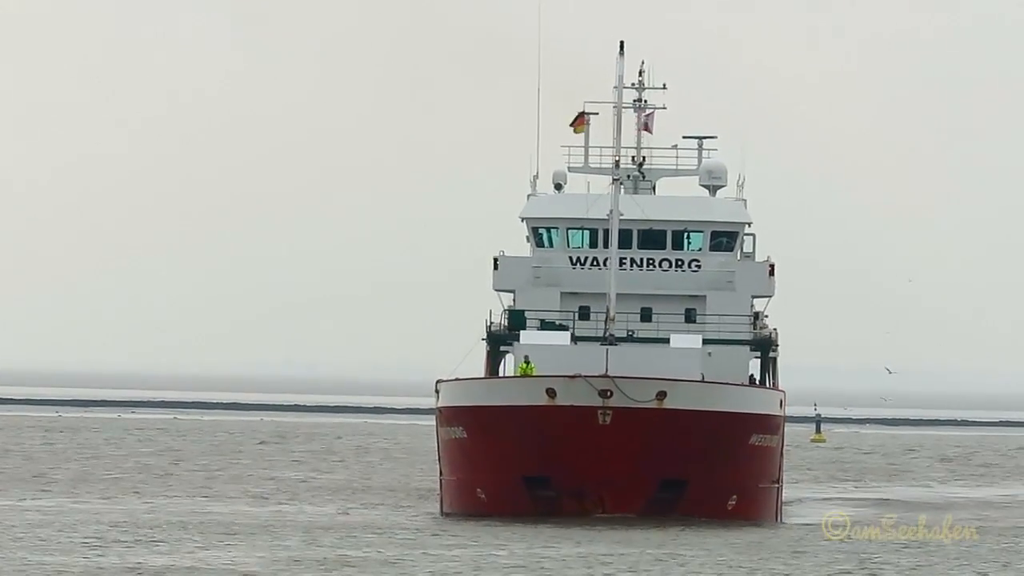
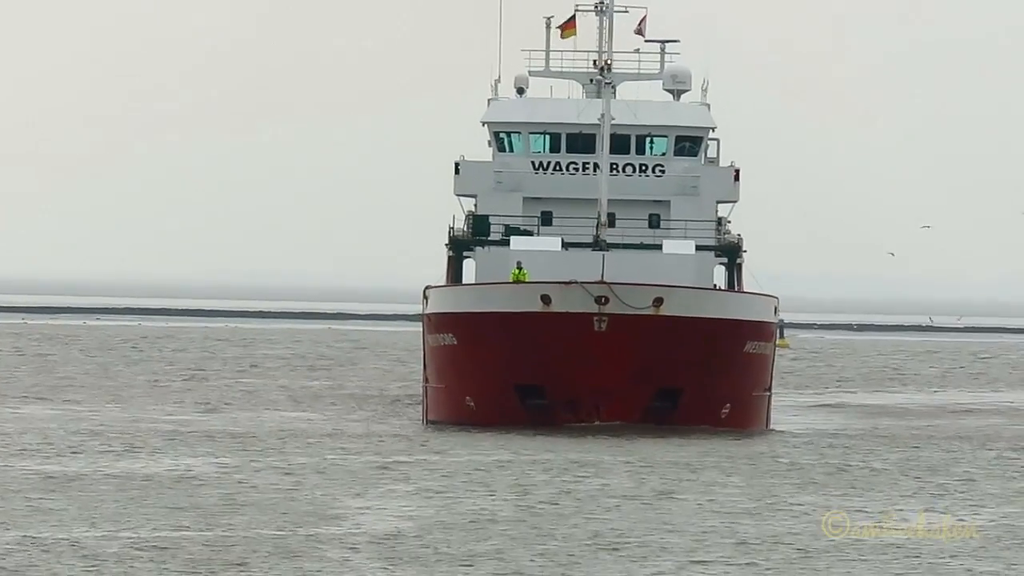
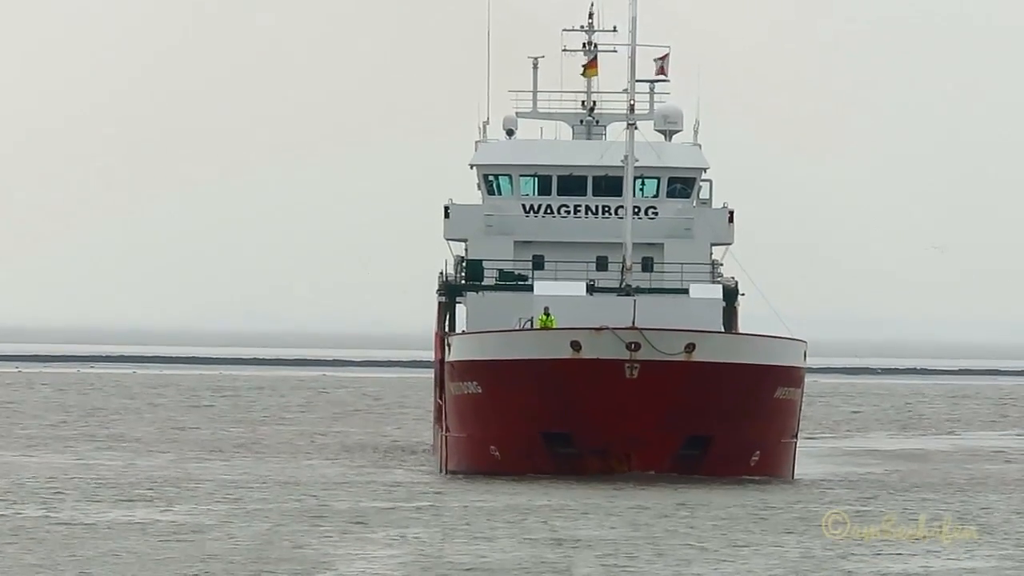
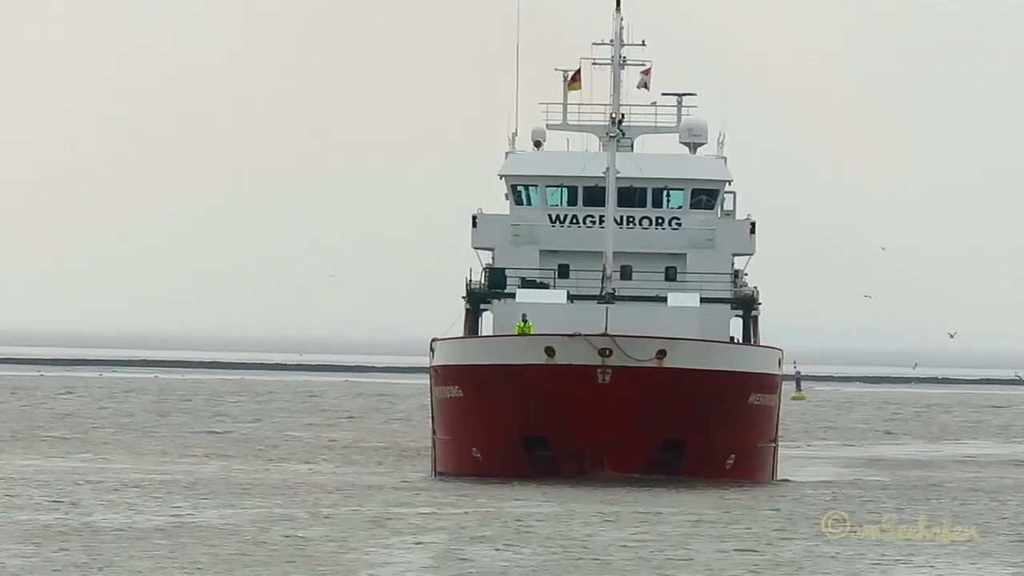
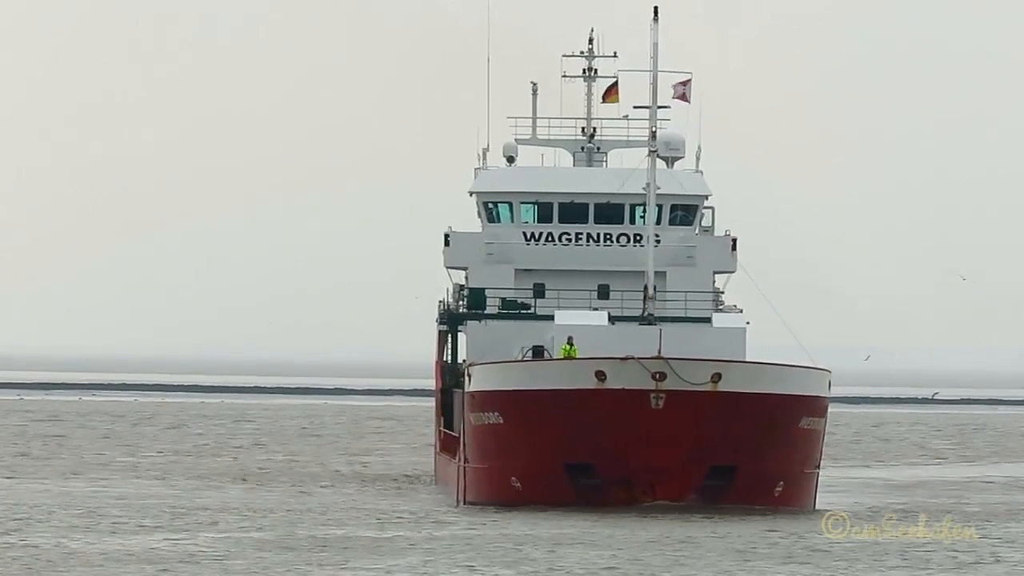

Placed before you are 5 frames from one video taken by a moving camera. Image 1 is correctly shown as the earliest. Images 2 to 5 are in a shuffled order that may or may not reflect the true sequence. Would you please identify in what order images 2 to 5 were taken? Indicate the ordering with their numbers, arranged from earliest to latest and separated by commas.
4, 2, 3, 5
